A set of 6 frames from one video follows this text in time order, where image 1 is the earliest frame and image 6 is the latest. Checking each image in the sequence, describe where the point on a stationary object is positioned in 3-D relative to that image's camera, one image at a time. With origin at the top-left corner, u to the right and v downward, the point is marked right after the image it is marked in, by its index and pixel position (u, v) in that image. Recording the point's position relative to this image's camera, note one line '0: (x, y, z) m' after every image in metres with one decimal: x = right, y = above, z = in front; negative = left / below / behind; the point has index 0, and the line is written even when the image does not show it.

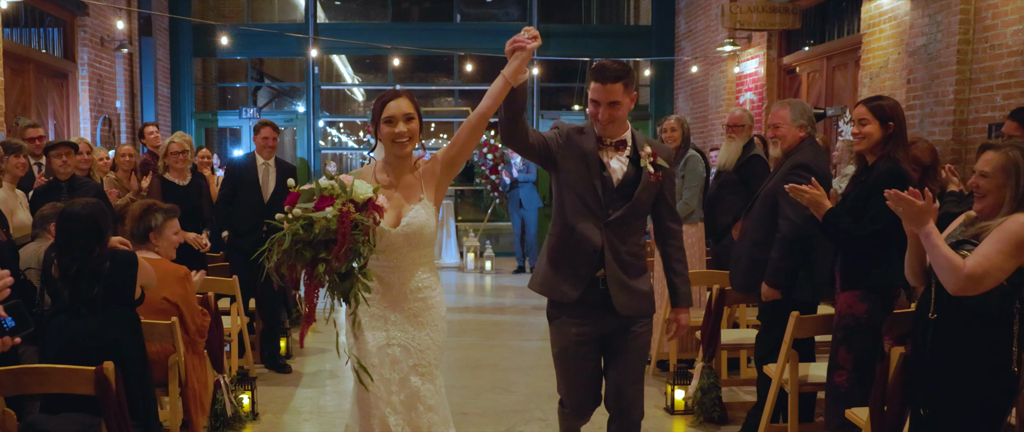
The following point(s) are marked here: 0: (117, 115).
0: (-5.2, +1.3, +10.2) m
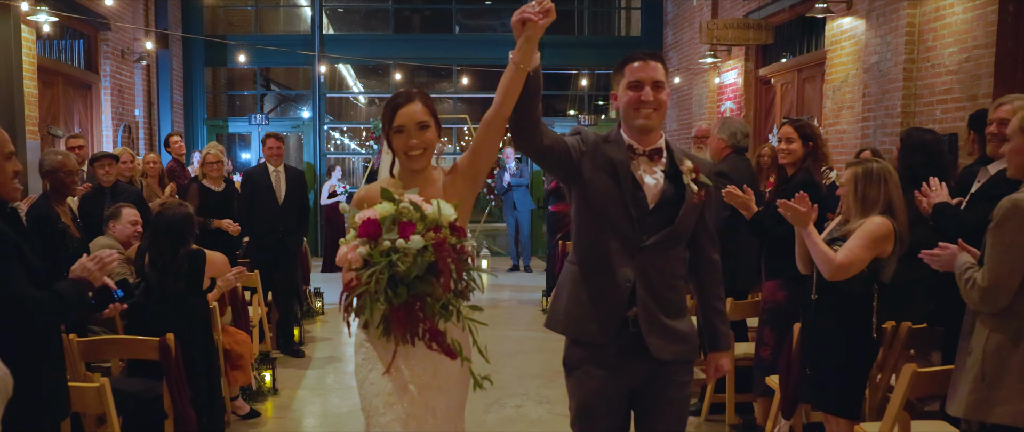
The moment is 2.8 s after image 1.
0: (-5.3, +1.3, +11.0) m
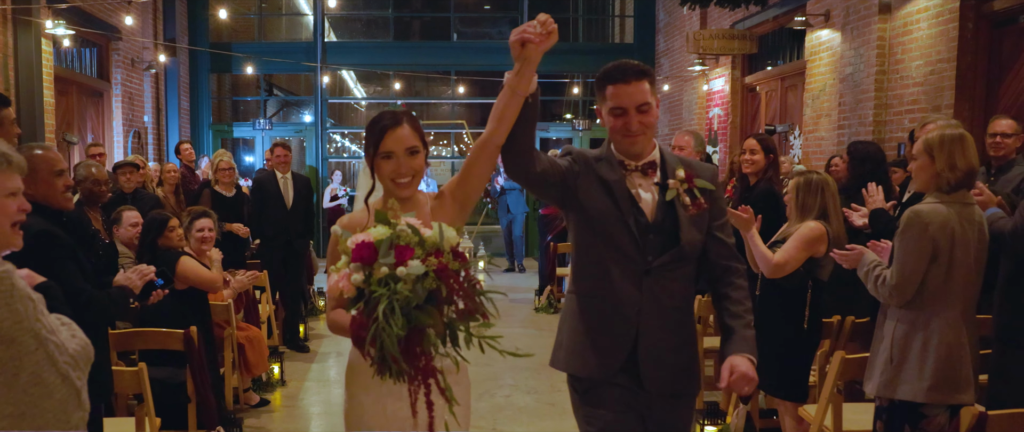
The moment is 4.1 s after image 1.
0: (-5.3, +1.3, +11.4) m
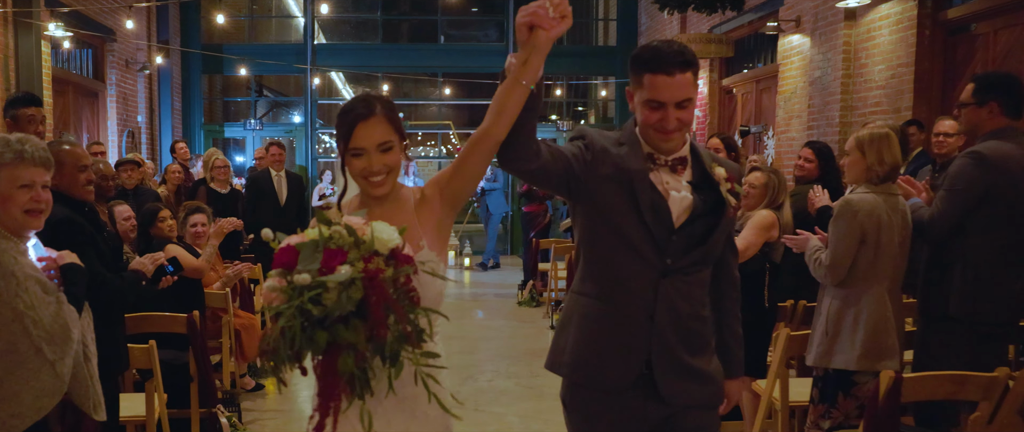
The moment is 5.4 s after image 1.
0: (-5.6, +1.3, +11.6) m
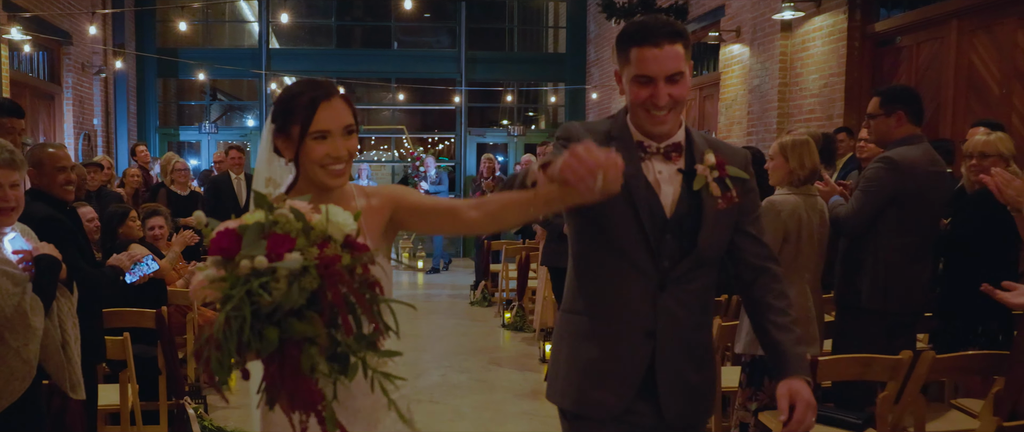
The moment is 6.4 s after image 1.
0: (-6.2, +1.2, +11.5) m
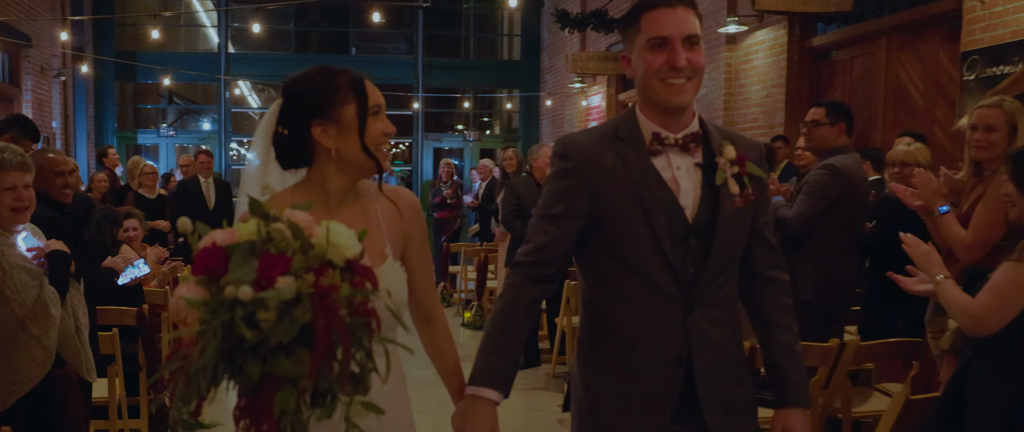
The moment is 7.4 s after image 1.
0: (-6.9, +1.2, +11.4) m
